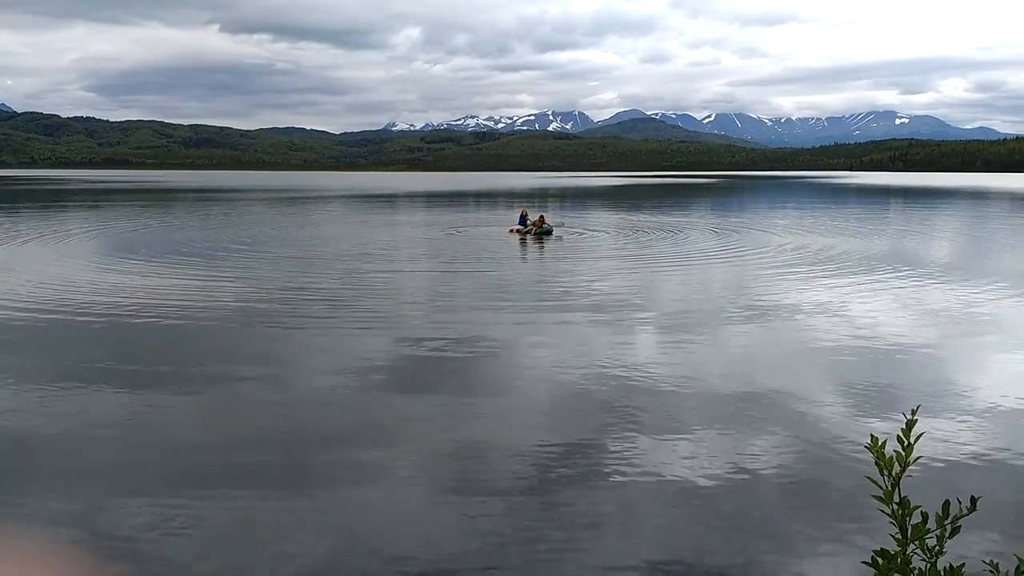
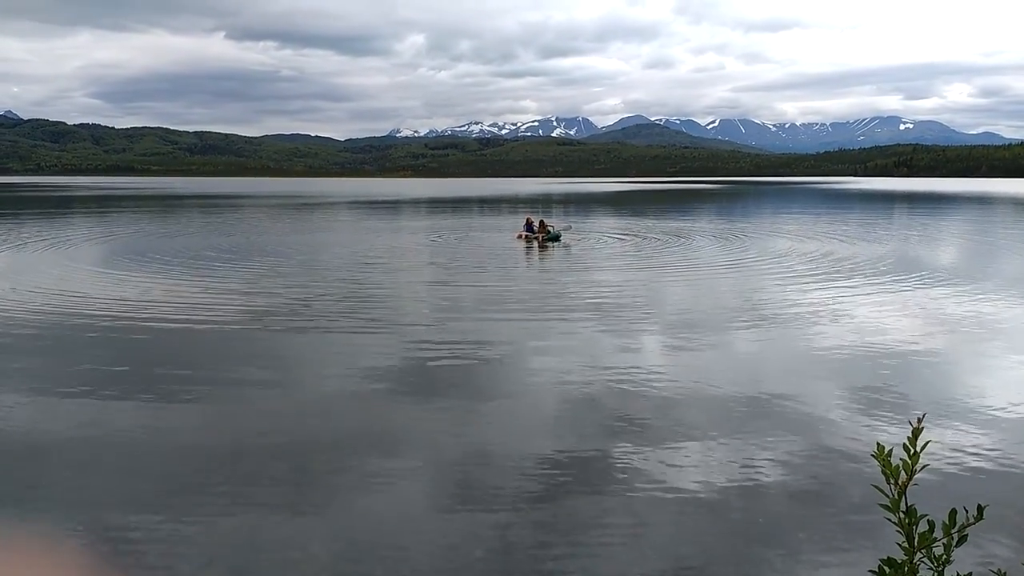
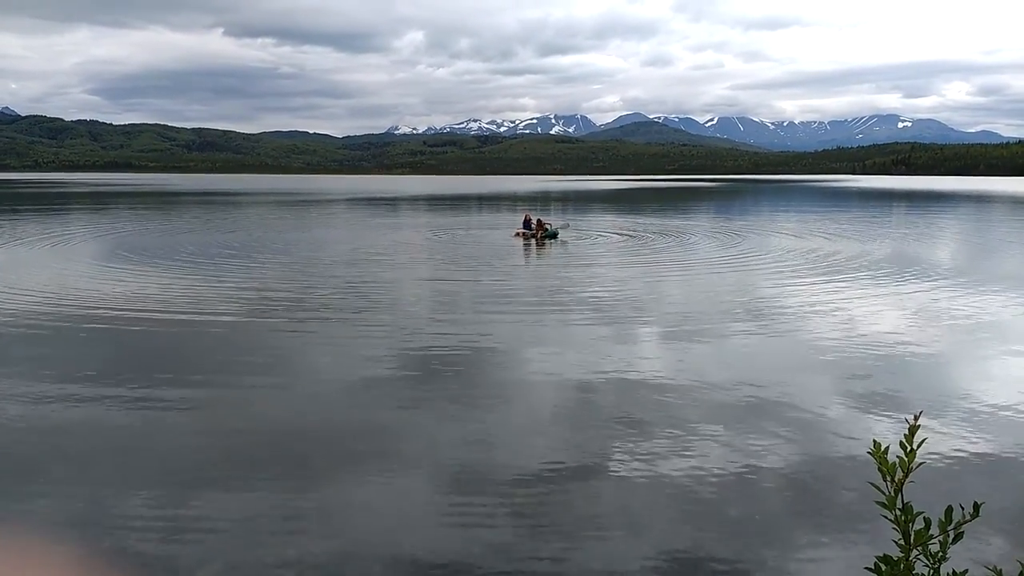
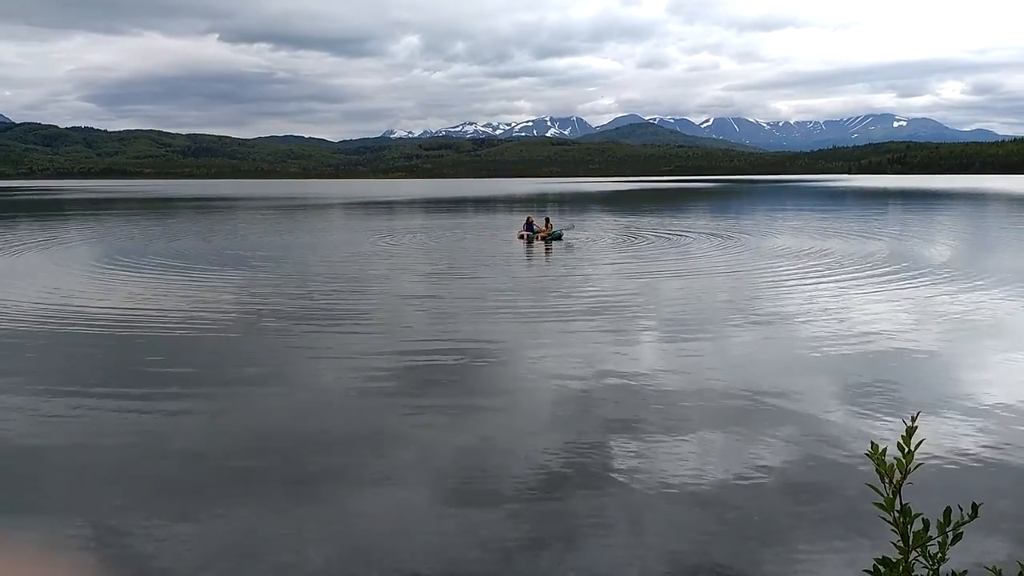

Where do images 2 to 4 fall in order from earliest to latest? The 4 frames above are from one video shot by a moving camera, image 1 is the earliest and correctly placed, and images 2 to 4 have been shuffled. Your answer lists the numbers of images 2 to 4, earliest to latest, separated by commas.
3, 2, 4
